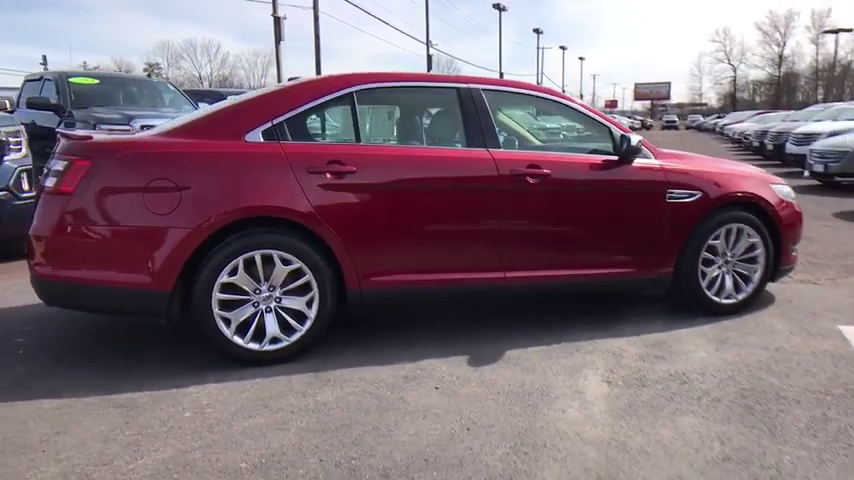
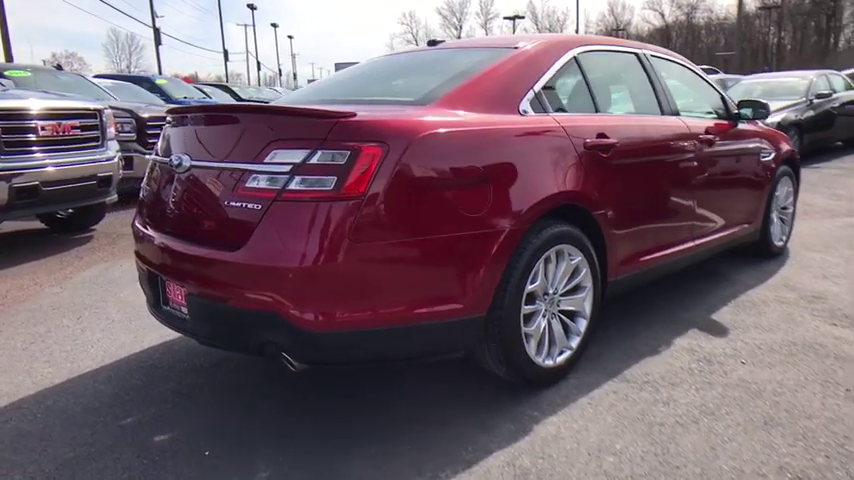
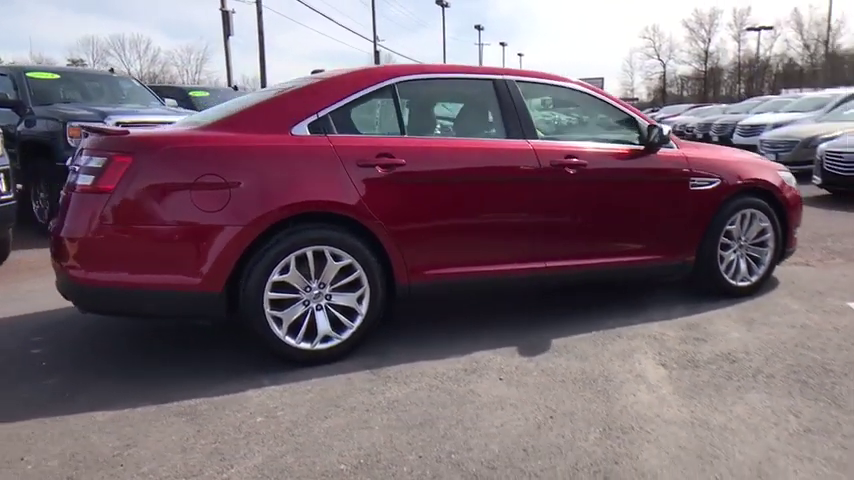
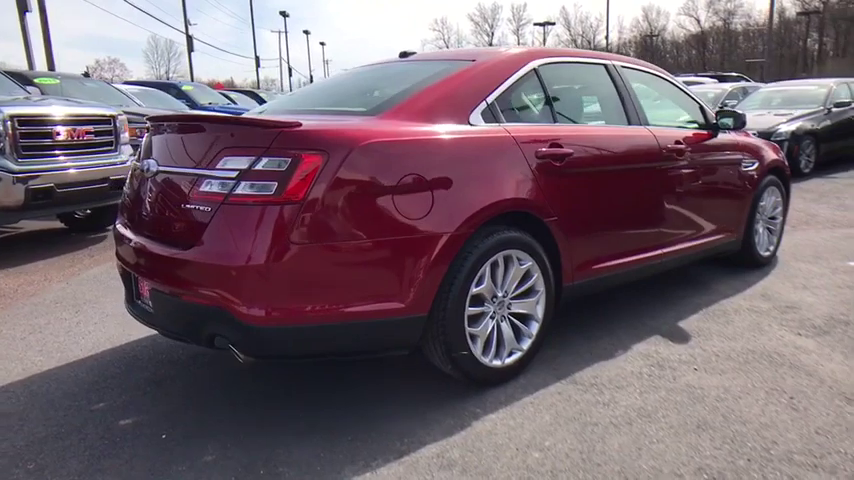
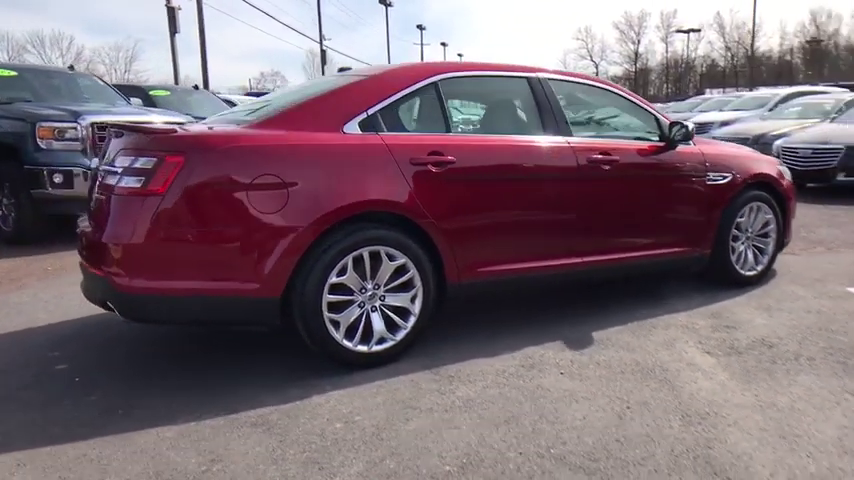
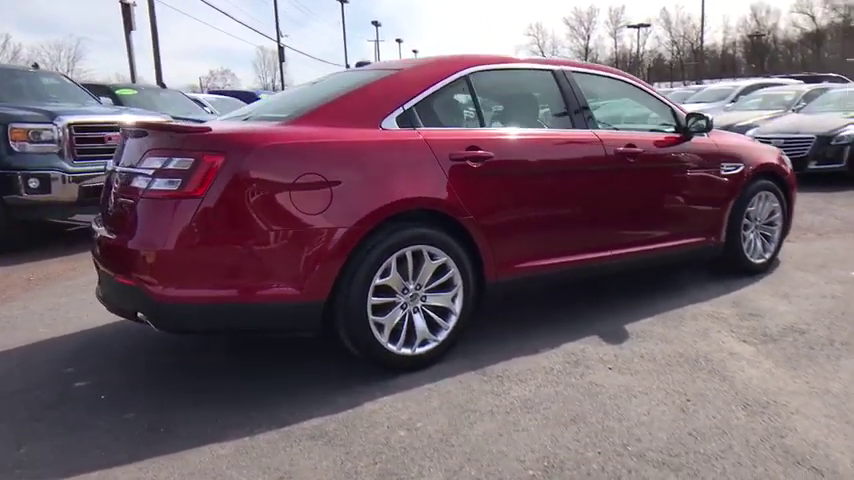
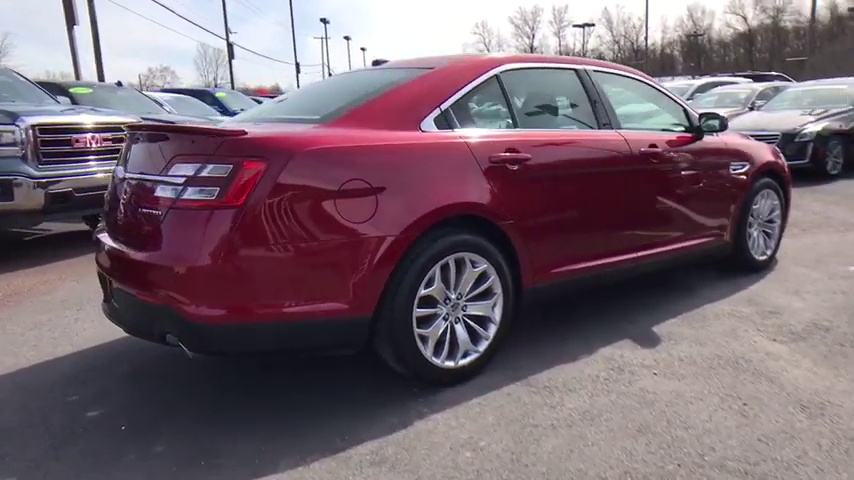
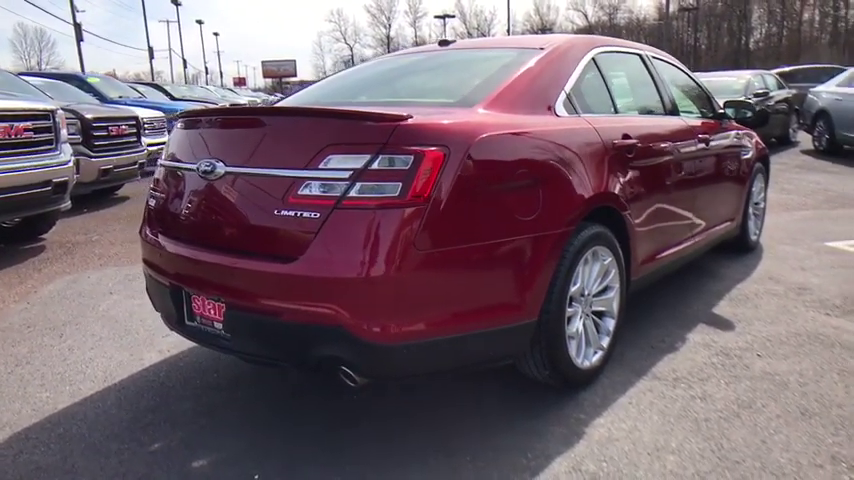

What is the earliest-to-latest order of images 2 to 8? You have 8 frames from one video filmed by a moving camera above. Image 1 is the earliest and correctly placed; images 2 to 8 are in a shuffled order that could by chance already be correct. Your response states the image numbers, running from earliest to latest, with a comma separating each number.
3, 5, 6, 7, 4, 2, 8
